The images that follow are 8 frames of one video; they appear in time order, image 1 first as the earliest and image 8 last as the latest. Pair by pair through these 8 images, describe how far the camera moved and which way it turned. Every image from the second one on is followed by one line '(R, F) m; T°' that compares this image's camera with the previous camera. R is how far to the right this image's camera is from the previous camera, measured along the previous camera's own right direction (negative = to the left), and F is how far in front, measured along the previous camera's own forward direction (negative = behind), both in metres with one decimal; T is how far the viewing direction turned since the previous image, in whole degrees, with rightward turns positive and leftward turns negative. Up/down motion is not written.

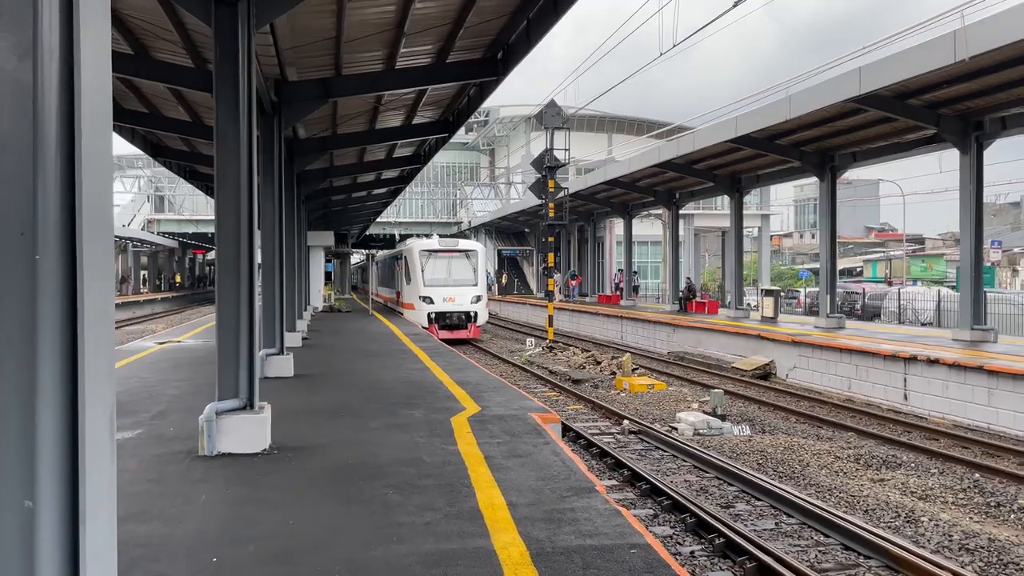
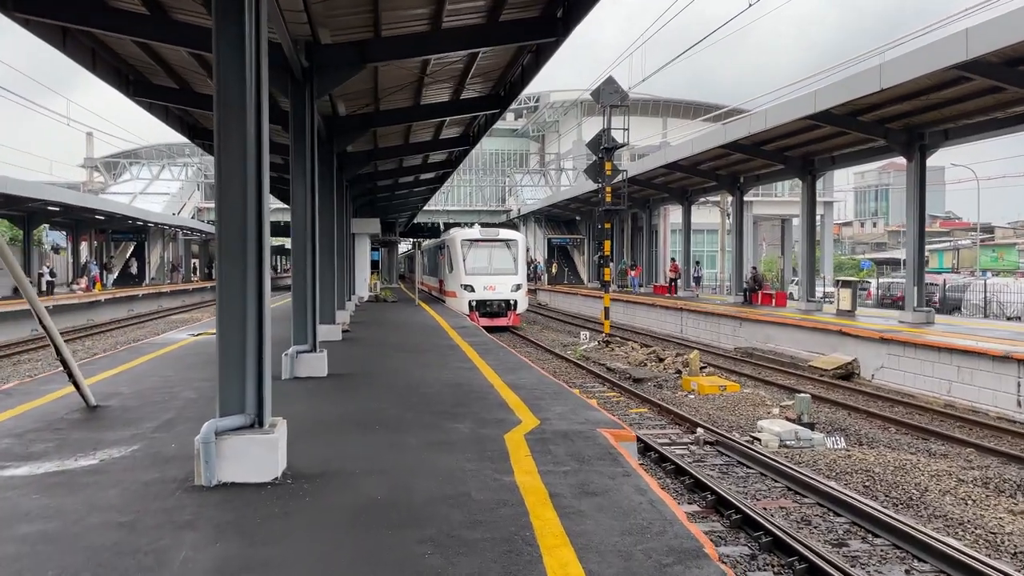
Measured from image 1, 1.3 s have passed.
(-0.1, +1.2) m; -3°
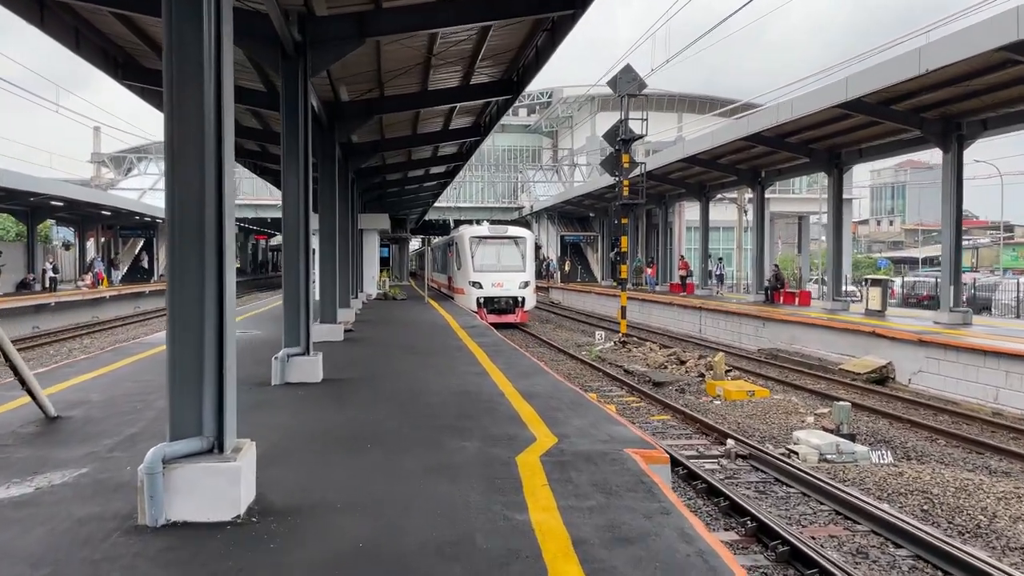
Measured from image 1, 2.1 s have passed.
(0.0, +0.8) m; -1°
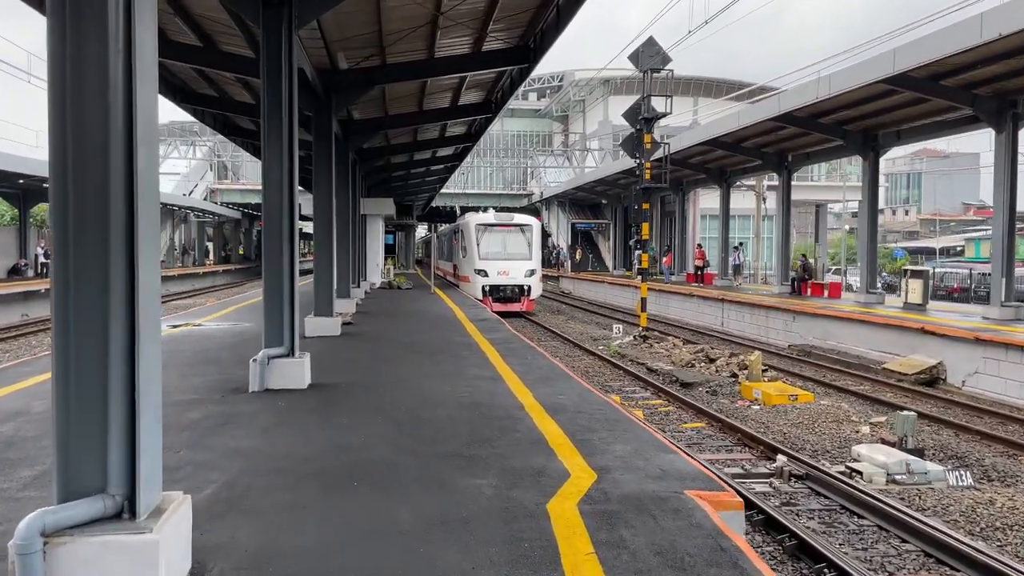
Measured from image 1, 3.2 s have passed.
(-0.1, +1.1) m; -1°
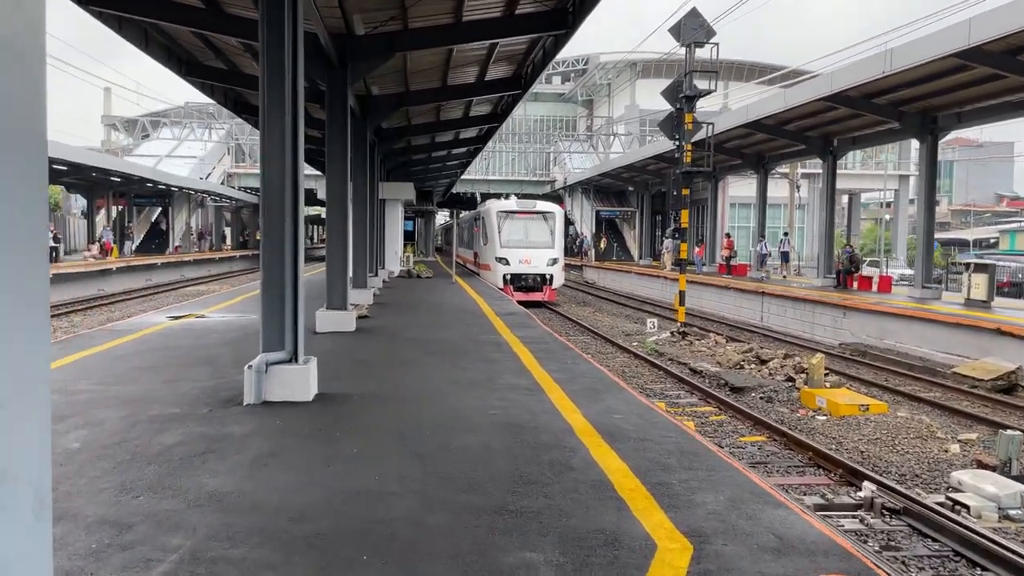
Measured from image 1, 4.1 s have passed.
(-0.2, +1.1) m; -1°
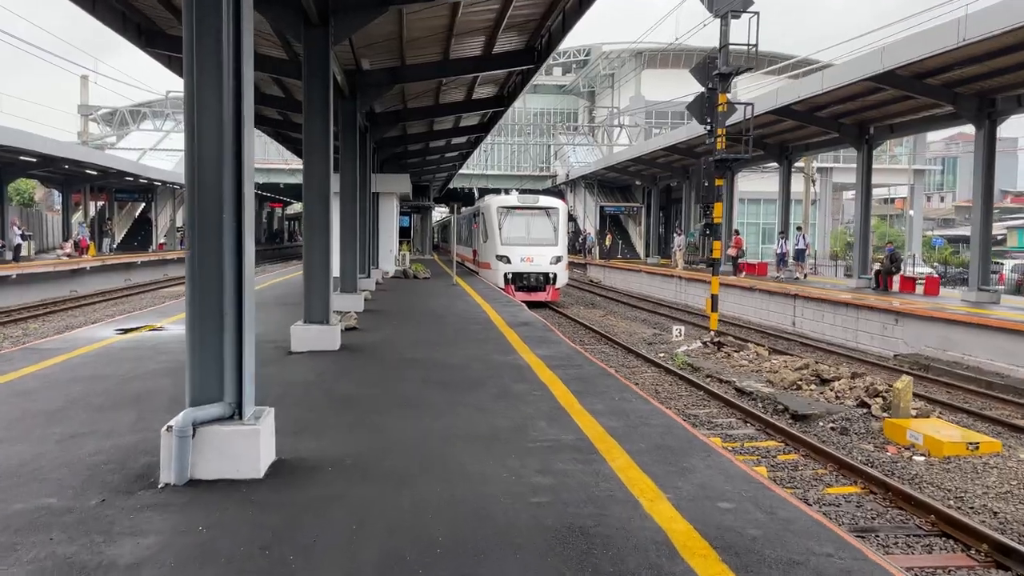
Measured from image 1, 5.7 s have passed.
(-0.2, +1.8) m; 0°
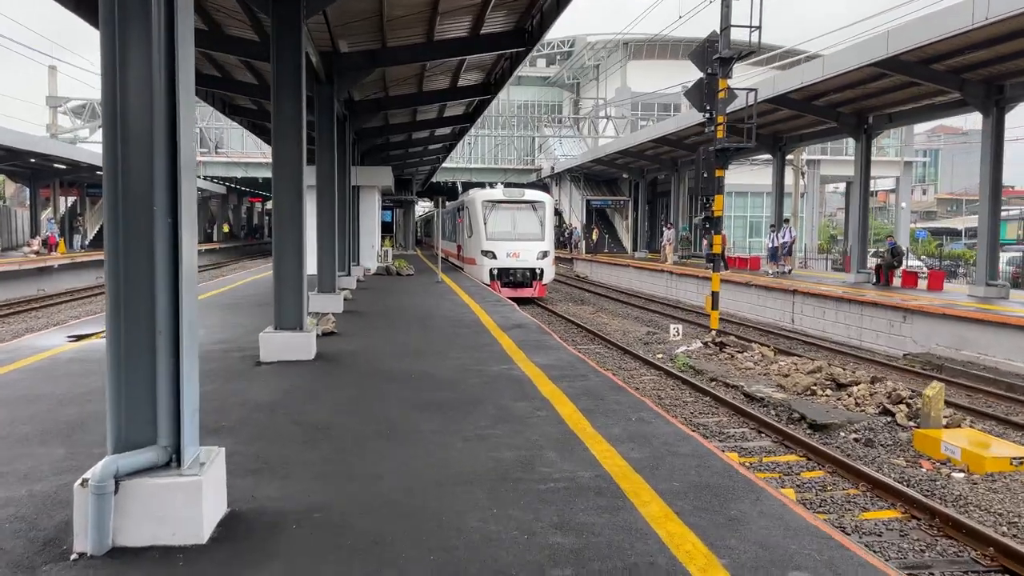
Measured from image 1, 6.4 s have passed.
(-0.1, +0.8) m; +1°
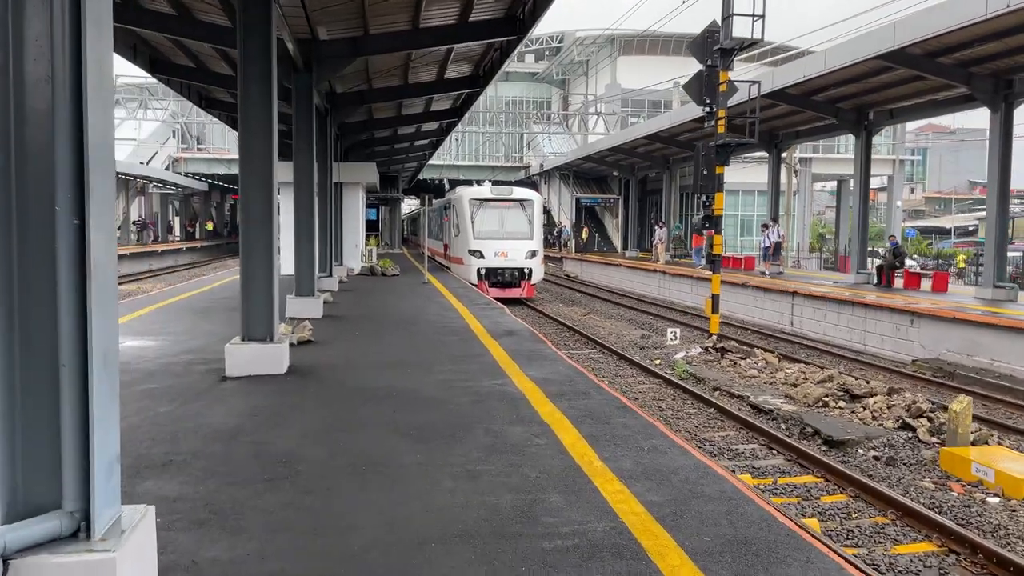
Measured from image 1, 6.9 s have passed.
(0.0, +0.6) m; +1°
